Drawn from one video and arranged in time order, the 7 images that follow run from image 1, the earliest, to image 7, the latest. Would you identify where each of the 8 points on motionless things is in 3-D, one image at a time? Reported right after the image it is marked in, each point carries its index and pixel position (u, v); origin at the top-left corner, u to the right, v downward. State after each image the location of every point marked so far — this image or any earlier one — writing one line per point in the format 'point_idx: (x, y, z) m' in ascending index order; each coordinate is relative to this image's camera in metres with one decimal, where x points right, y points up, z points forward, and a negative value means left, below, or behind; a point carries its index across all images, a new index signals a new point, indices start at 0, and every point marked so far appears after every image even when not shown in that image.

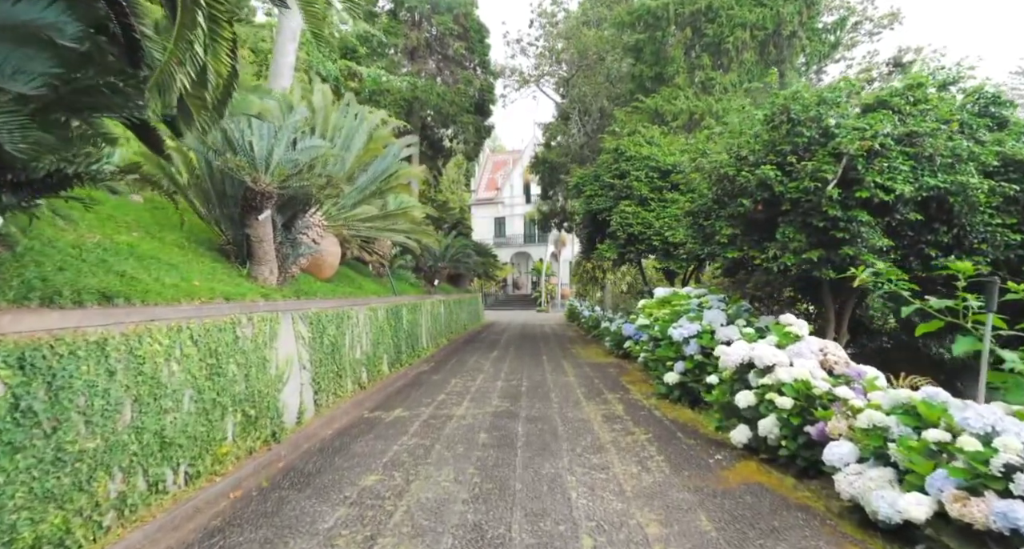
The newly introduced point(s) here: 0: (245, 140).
0: (-2.5, +1.2, +5.6) m
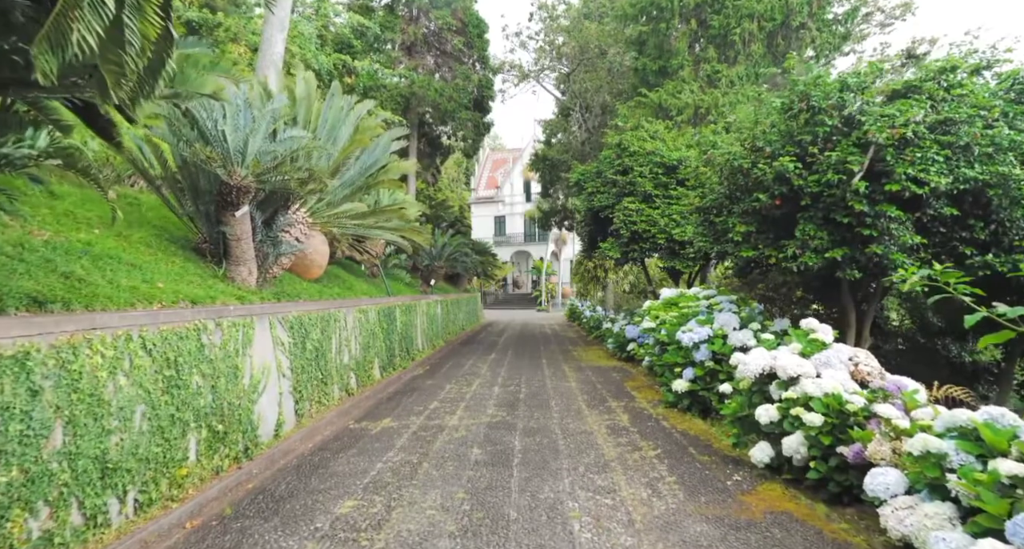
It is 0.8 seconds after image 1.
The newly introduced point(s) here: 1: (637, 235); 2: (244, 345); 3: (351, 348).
0: (-2.5, +1.2, +5.1) m
1: (+2.2, +0.7, +10.8) m
2: (-2.1, -0.5, +4.7) m
3: (-2.0, -0.9, +7.7) m
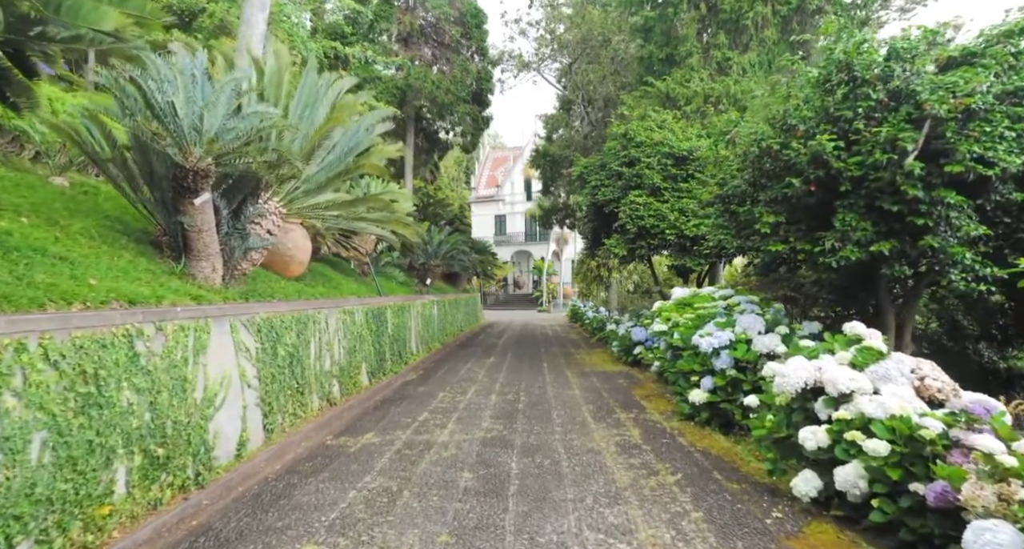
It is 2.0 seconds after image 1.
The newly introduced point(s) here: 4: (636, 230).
0: (-2.5, +1.3, +4.5) m
1: (+2.2, +0.7, +10.2) m
2: (-2.1, -0.5, +4.0) m
3: (-2.1, -0.9, +7.0) m
4: (+2.1, +0.7, +10.1) m
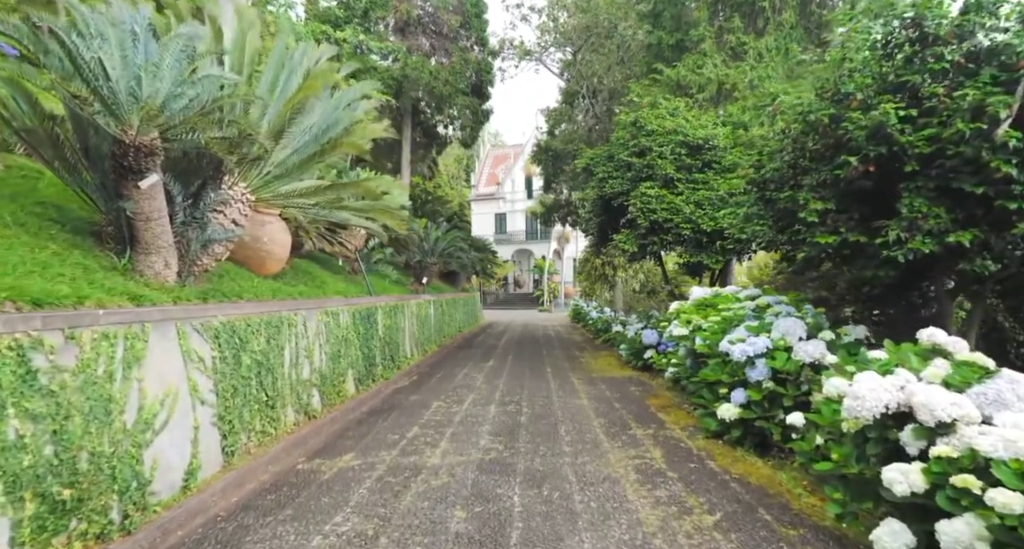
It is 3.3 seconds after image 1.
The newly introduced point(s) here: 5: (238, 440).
0: (-2.5, +1.3, +3.7) m
1: (+2.2, +0.8, +9.4) m
2: (-2.1, -0.5, +3.3) m
3: (-2.1, -0.9, +6.2) m
4: (+2.1, +0.8, +9.4) m
5: (-2.0, -1.2, +4.5) m
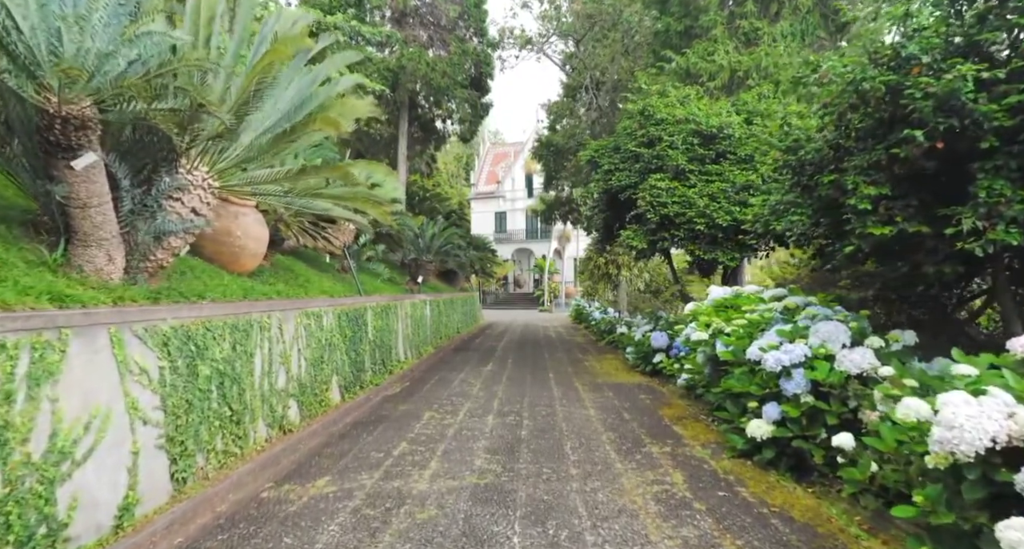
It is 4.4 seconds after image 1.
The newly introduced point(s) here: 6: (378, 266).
0: (-2.5, +1.3, +3.1) m
1: (+2.2, +0.8, +8.8) m
2: (-2.1, -0.5, +2.7) m
3: (-2.1, -0.8, +5.6) m
4: (+2.1, +0.8, +8.7) m
5: (-2.0, -1.2, +3.9) m
6: (-2.5, +0.2, +11.2) m
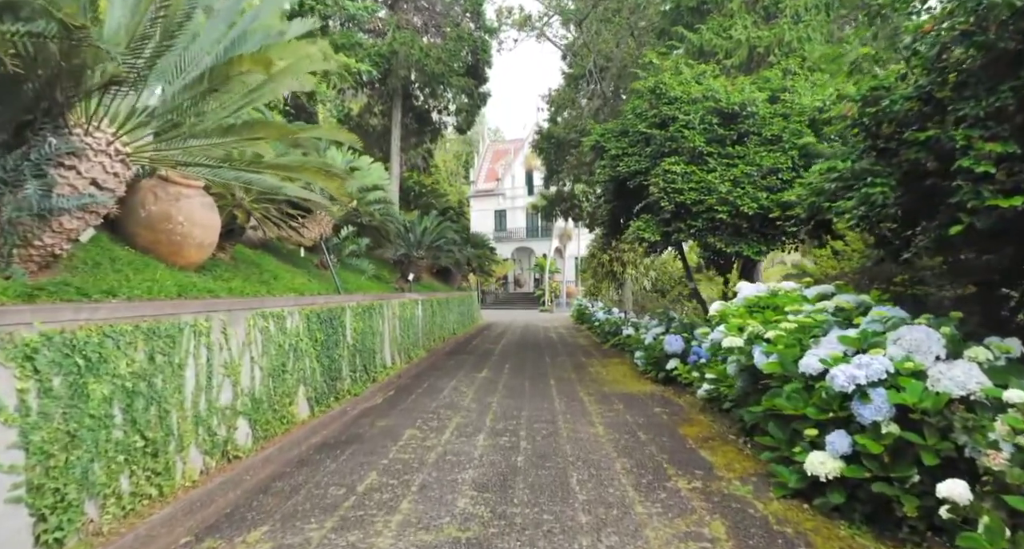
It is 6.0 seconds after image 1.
0: (-2.6, +1.4, +2.1) m
1: (+2.2, +0.8, +7.8) m
2: (-2.1, -0.4, +1.7) m
3: (-2.1, -0.8, +4.6) m
4: (+2.0, +0.8, +7.8) m
5: (-2.1, -1.2, +2.9) m
6: (-2.5, +0.2, +10.3) m
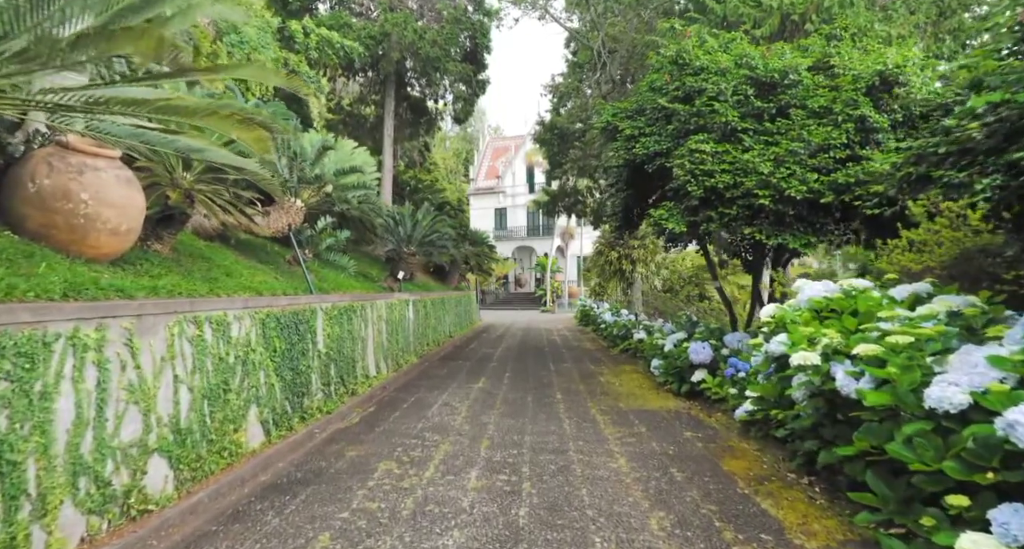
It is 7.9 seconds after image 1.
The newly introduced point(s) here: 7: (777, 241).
0: (-2.6, +1.4, +1.0) m
1: (+2.2, +0.9, +6.7) m
2: (-2.1, -0.4, +0.6) m
3: (-2.1, -0.8, +3.5) m
4: (+2.0, +0.9, +6.6) m
5: (-2.1, -1.1, +1.8) m
6: (-2.5, +0.3, +9.1) m
7: (+2.8, +0.3, +6.4) m
